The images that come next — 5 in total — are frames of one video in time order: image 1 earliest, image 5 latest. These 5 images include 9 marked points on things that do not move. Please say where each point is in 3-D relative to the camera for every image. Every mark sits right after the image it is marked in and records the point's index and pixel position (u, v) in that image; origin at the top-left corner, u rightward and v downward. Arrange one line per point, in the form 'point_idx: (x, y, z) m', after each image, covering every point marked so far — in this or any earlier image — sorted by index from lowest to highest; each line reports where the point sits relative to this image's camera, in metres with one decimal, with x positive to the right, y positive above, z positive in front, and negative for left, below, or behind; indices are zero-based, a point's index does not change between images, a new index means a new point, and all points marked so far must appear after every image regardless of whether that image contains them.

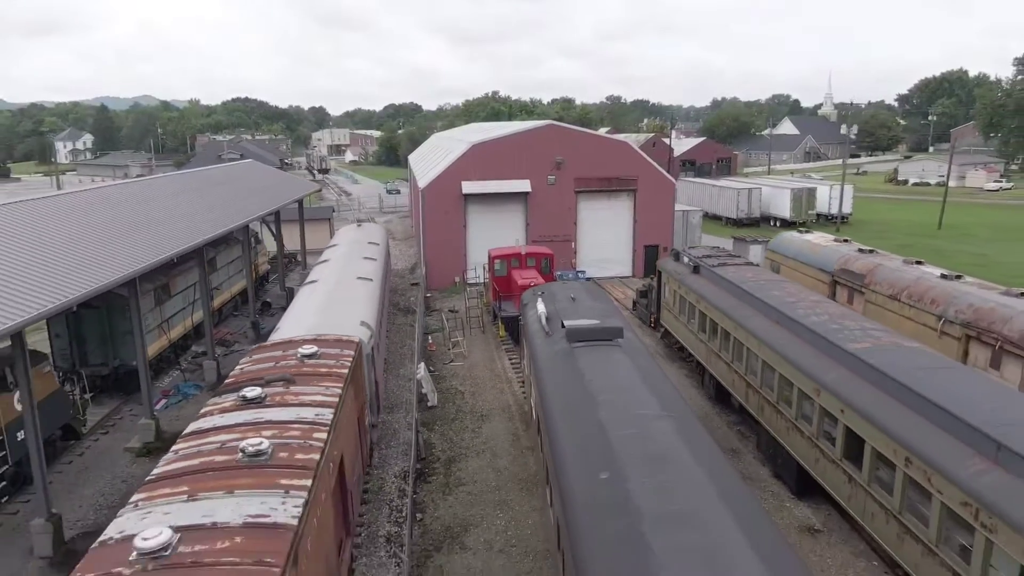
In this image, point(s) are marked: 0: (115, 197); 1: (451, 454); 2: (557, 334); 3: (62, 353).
0: (-9.5, +1.8, +17.0) m
1: (-1.0, -2.8, +13.1) m
2: (+0.7, -0.7, +11.5) m
3: (-9.0, -1.3, +15.2) m
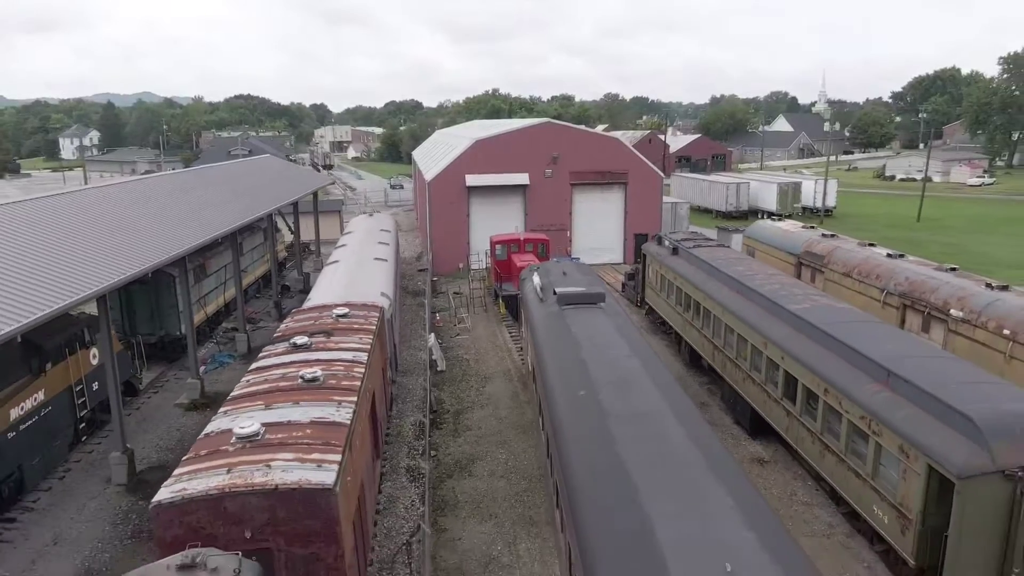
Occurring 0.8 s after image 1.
0: (-9.5, +2.3, +19.0) m
1: (-1.1, -2.3, +15.2) m
2: (+0.7, -0.2, +13.5) m
3: (-9.0, -0.8, +17.3) m
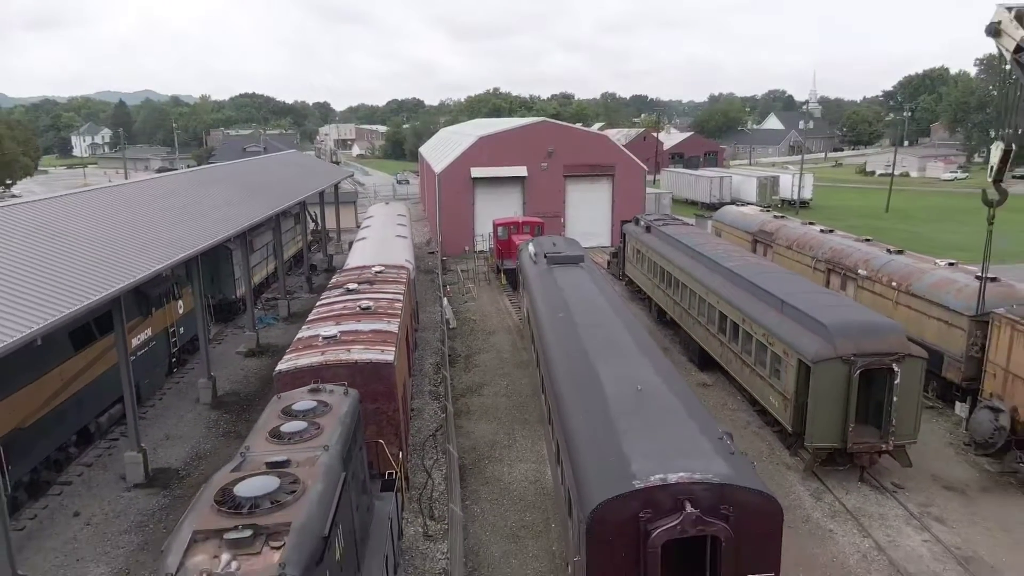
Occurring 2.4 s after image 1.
0: (-9.5, +3.1, +22.6) m
1: (-1.1, -1.6, +18.7) m
2: (+0.7, +0.5, +17.1) m
3: (-9.0, 0.0, +20.8) m
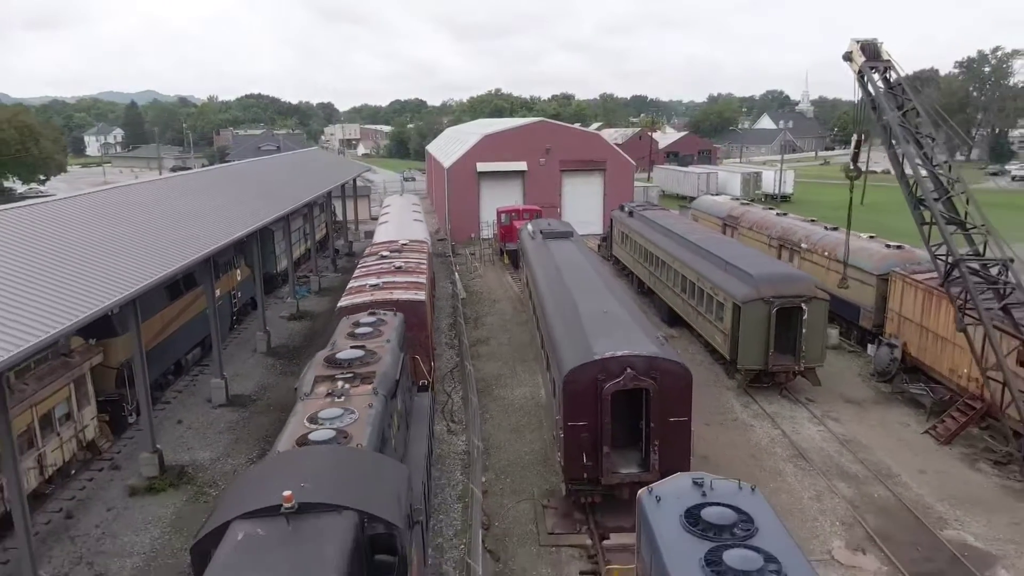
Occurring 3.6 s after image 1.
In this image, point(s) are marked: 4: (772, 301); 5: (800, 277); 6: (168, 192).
0: (-9.5, +3.9, +26.1) m
1: (-1.0, -0.8, +22.2) m
2: (+0.7, +1.3, +20.6) m
3: (-9.0, +0.8, +24.4) m
4: (+4.9, -0.2, +14.3) m
5: (+5.5, +0.2, +14.6) m
6: (-8.8, +2.5, +19.5) m
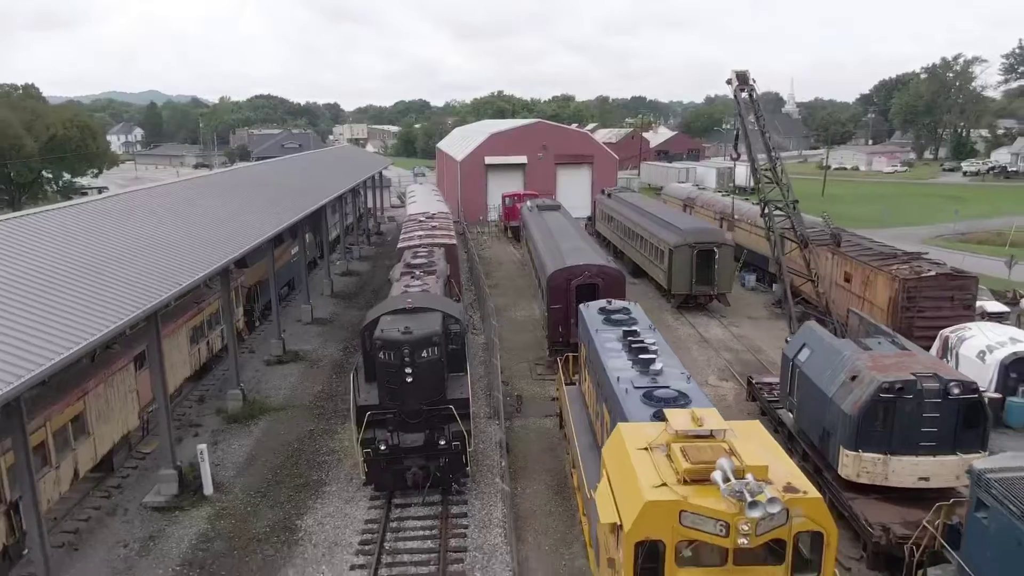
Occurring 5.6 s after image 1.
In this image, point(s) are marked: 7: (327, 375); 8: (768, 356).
0: (-9.3, +5.3, +32.6) m
1: (-0.9, +0.6, +28.7) m
2: (+0.8, +2.7, +27.1) m
3: (-8.9, +2.2, +30.9) m
4: (+5.0, +1.2, +20.8) m
5: (+5.6, +1.6, +21.1) m
6: (-8.7, +3.9, +26.1) m
7: (-4.3, -2.1, +17.9) m
8: (+6.0, -1.6, +17.8) m
